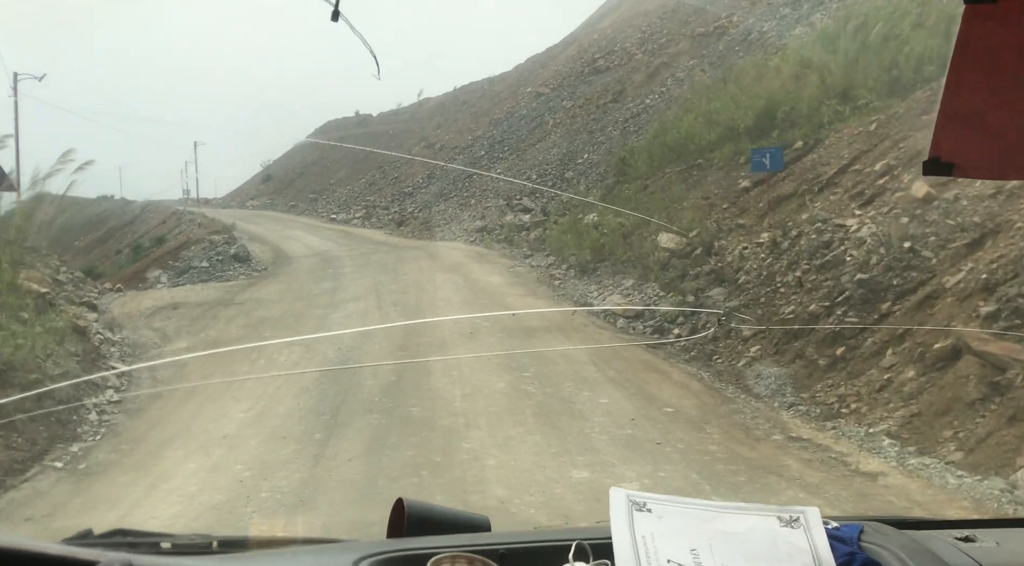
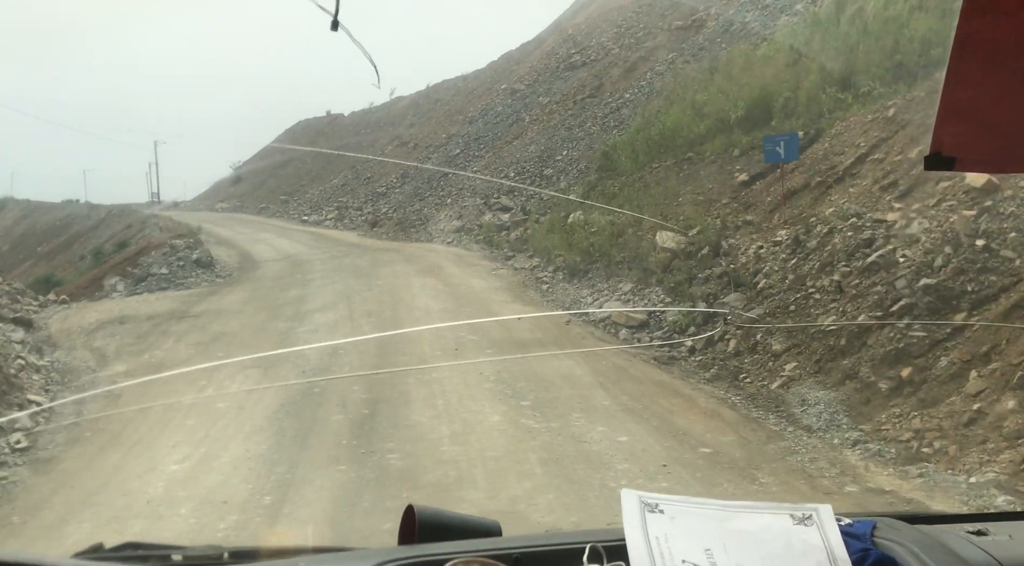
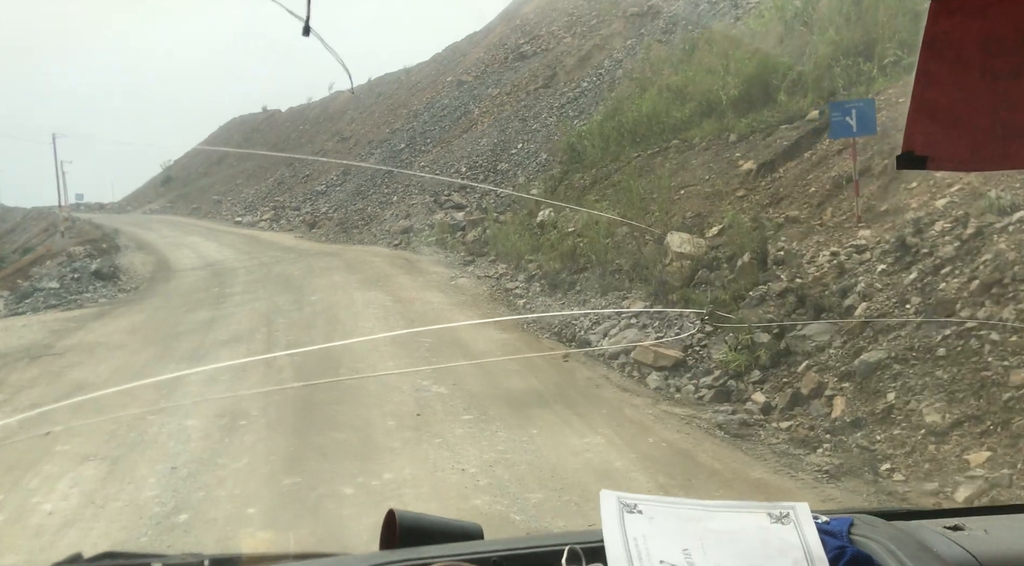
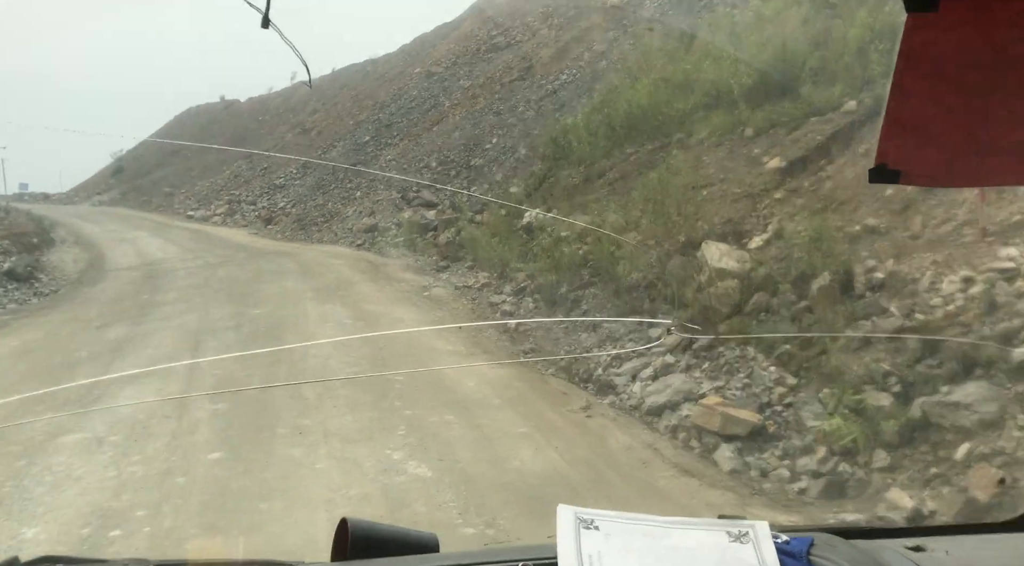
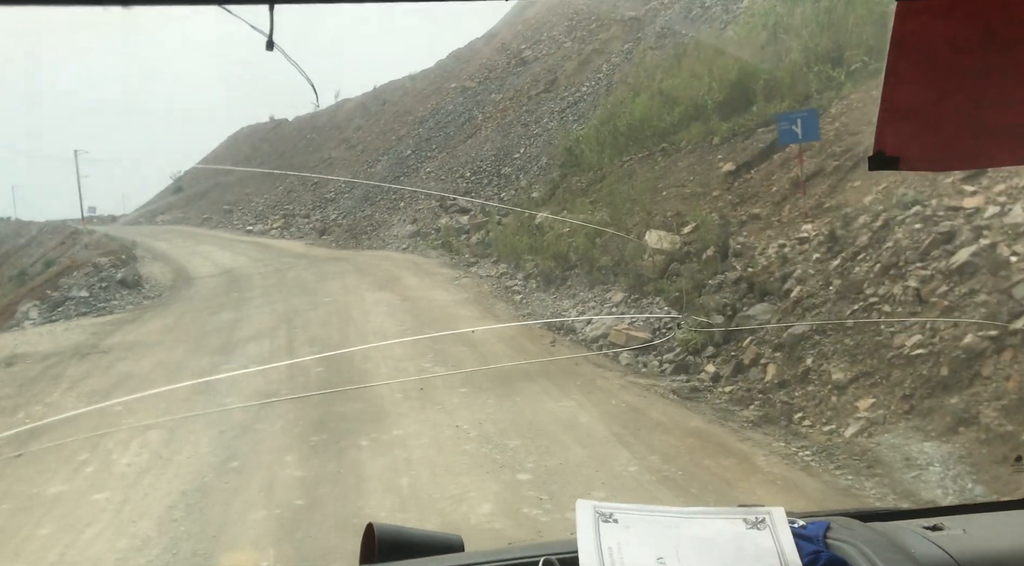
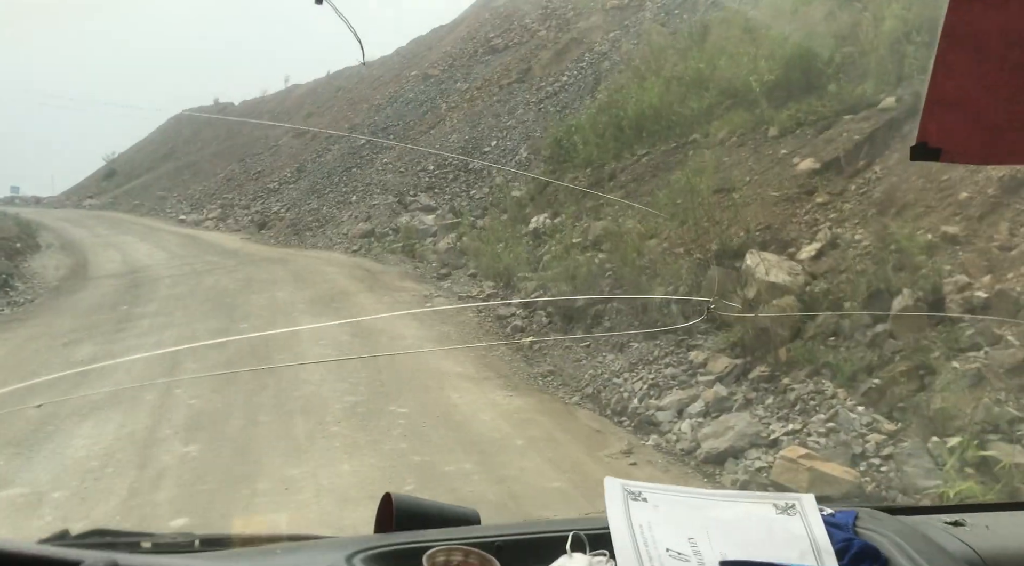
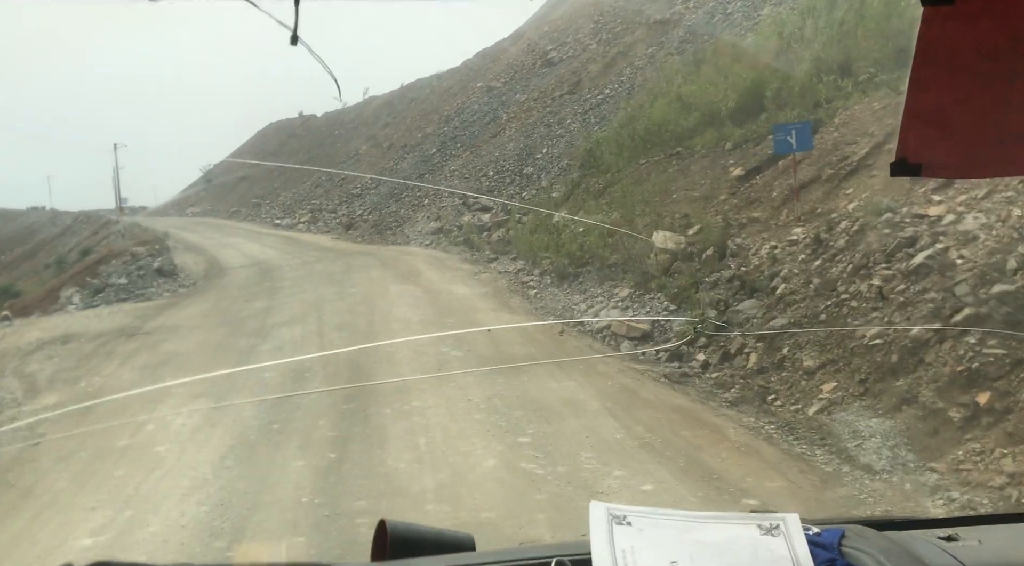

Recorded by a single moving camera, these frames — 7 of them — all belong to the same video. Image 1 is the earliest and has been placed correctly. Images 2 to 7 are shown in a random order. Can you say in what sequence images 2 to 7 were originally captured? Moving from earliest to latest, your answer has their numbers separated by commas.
2, 7, 5, 3, 4, 6
